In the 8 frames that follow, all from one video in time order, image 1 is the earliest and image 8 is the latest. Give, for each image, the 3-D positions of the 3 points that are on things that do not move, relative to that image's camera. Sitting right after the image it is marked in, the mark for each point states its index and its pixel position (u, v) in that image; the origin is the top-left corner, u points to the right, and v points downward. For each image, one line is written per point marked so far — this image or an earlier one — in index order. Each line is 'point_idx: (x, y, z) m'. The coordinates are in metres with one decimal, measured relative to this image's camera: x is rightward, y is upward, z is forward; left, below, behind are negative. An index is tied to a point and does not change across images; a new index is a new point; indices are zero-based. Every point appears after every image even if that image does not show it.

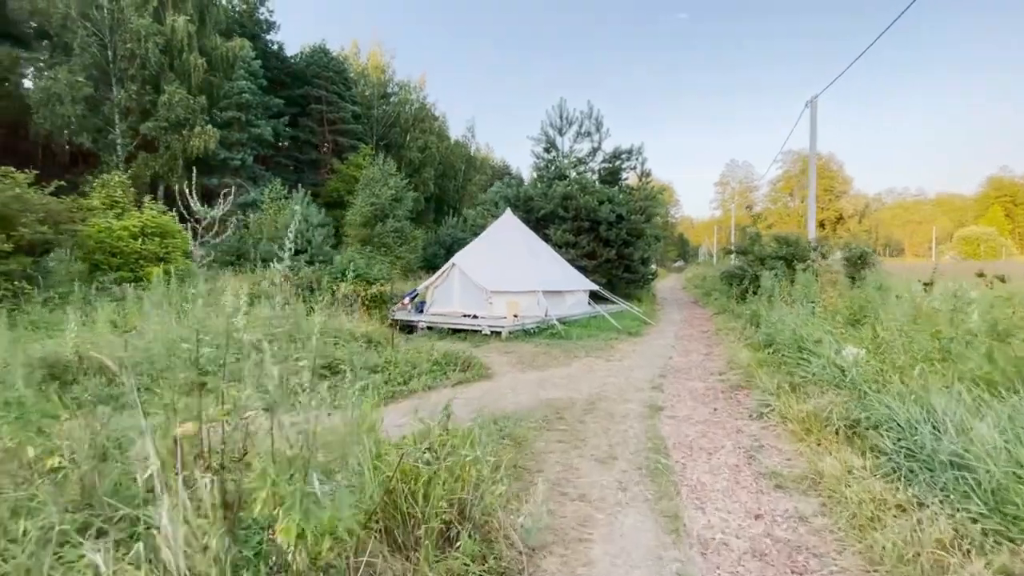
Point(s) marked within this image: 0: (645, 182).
0: (+4.9, +3.7, +17.0) m
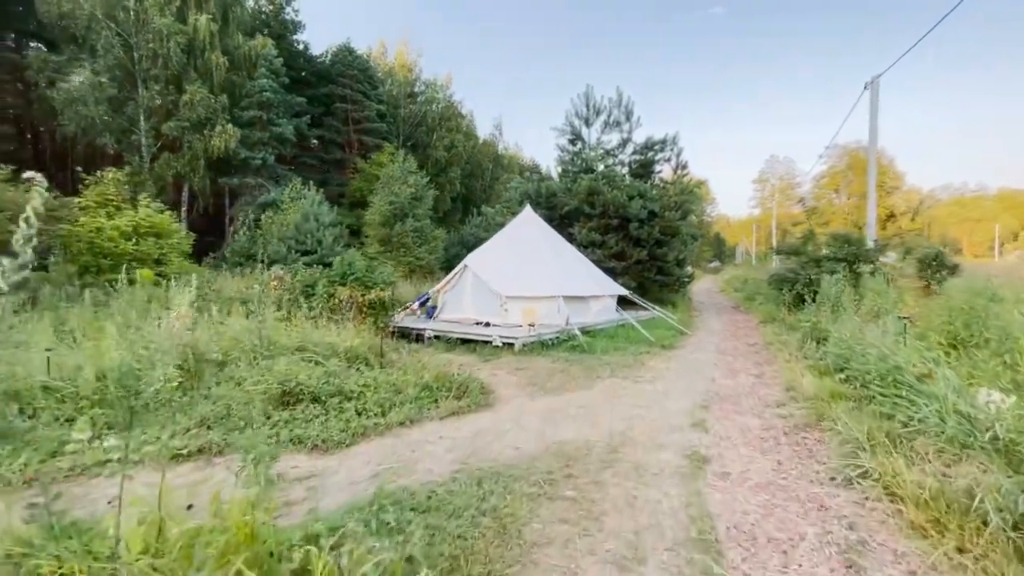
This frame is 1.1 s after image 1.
0: (+5.6, +3.6, +15.4) m
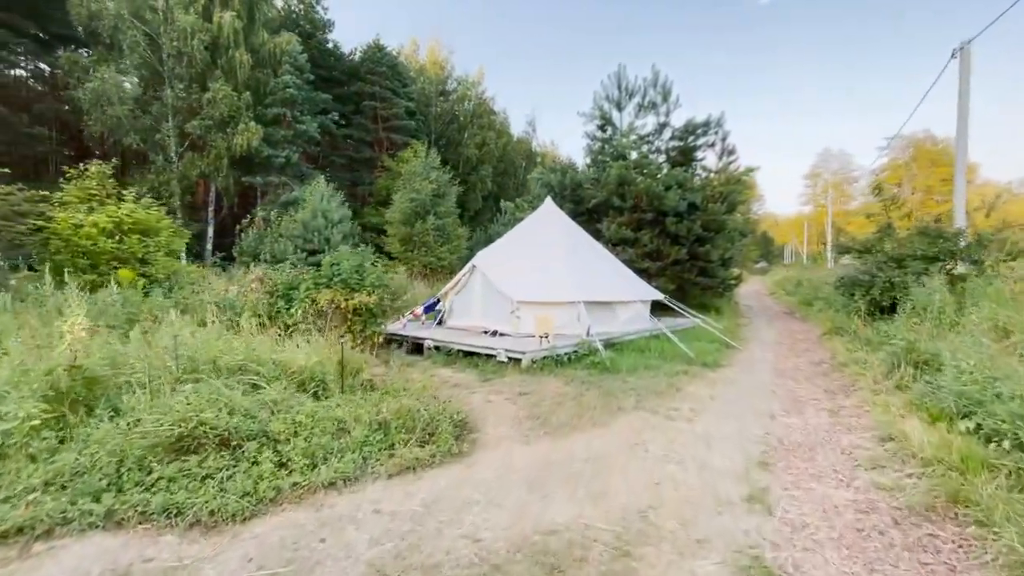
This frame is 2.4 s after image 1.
0: (+6.2, +3.4, +13.4) m
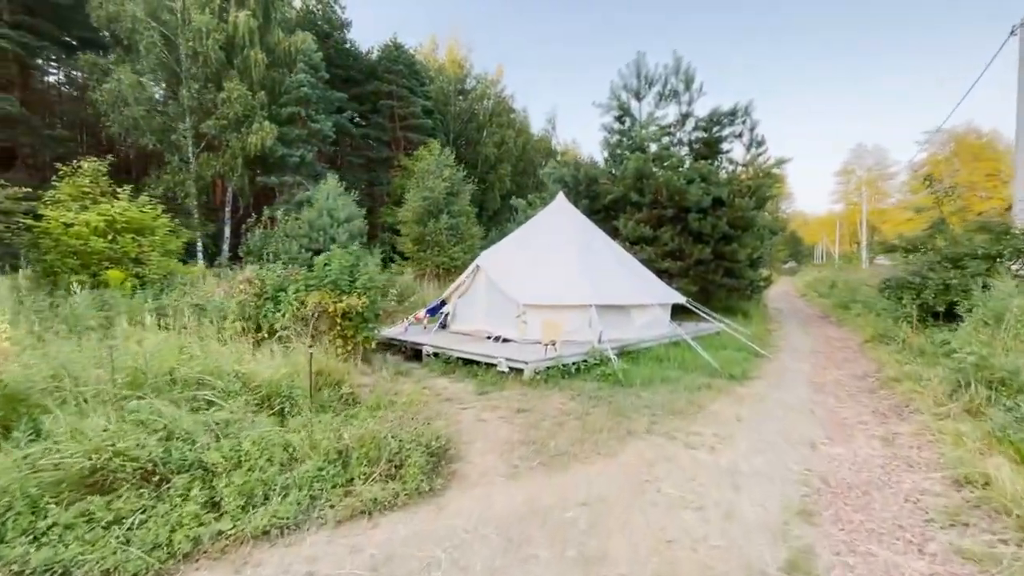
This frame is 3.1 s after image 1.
0: (+6.5, +3.4, +12.4) m
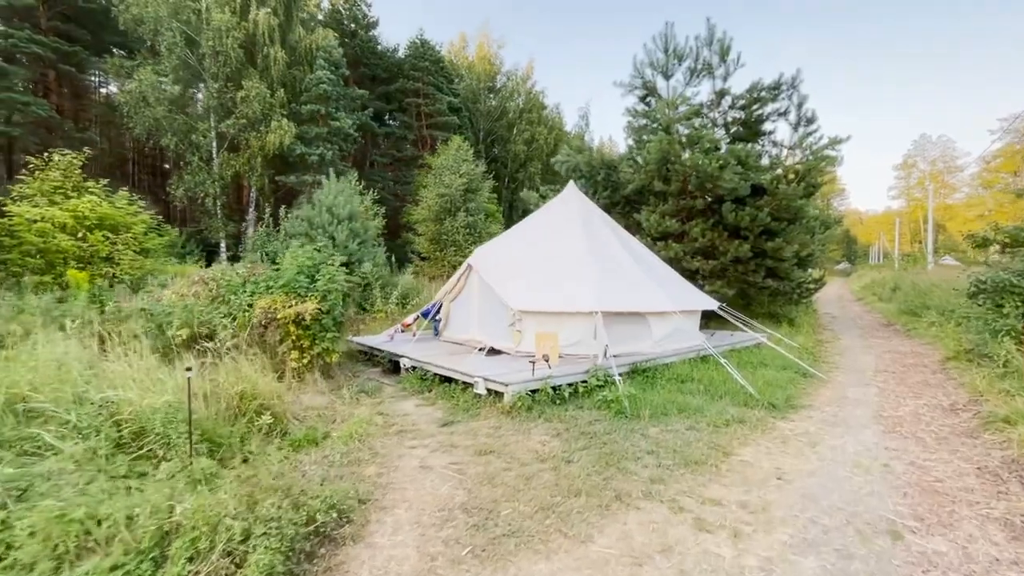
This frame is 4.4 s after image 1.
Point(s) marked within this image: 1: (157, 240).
0: (+6.6, +3.3, +10.6) m
1: (-7.8, +1.1, +10.5) m
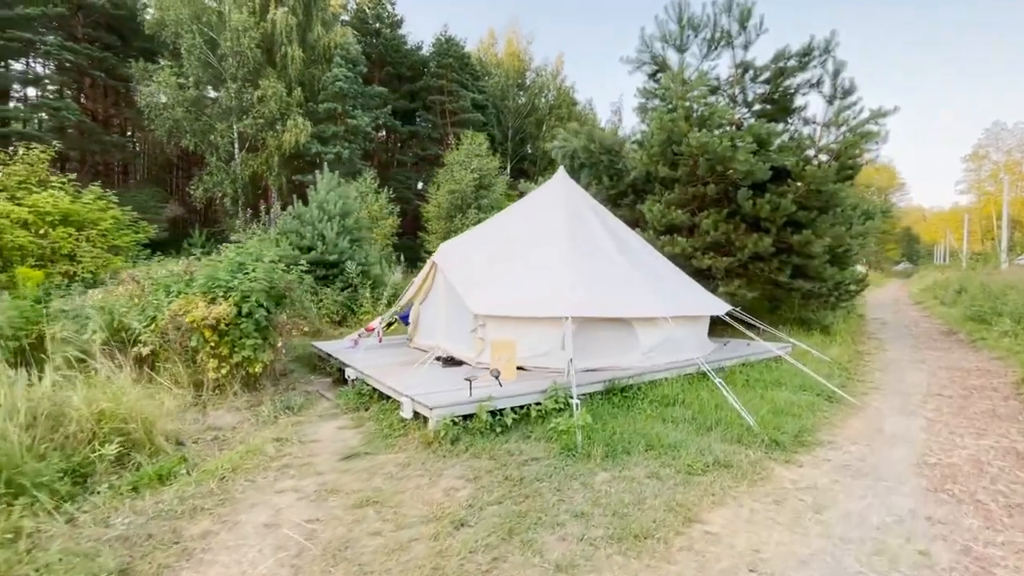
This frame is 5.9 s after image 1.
0: (+6.3, +3.3, +9.0) m
1: (-8.0, +1.1, +10.1) m
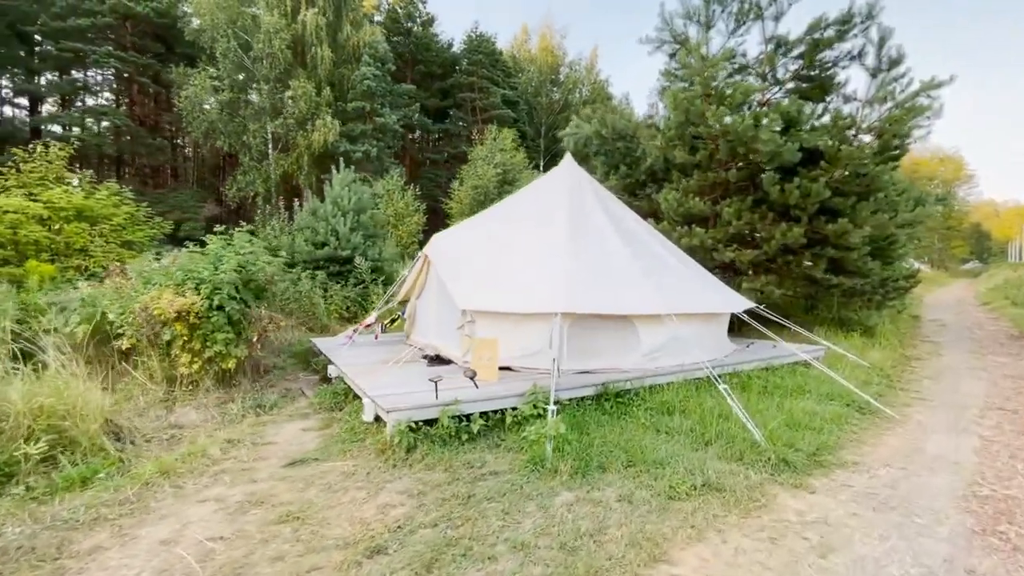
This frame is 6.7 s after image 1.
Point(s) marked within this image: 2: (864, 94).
0: (+6.4, +3.3, +7.9) m
1: (-7.8, +1.2, +10.2) m
2: (+6.1, +3.3, +8.2) m
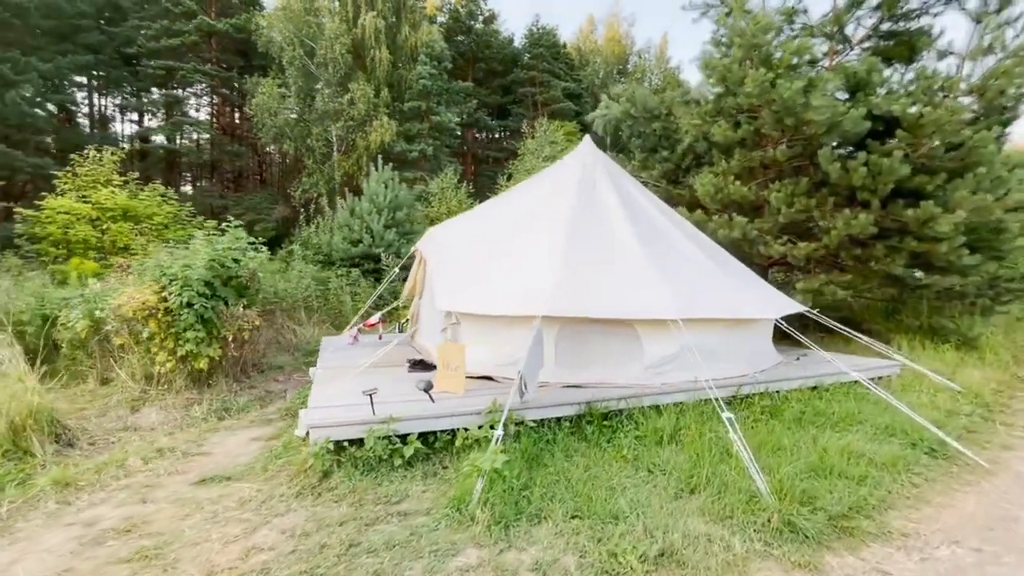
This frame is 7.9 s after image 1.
0: (+6.5, +3.3, +6.2) m
1: (-7.2, +1.3, +10.6) m
2: (+6.3, +3.3, +6.5) m
